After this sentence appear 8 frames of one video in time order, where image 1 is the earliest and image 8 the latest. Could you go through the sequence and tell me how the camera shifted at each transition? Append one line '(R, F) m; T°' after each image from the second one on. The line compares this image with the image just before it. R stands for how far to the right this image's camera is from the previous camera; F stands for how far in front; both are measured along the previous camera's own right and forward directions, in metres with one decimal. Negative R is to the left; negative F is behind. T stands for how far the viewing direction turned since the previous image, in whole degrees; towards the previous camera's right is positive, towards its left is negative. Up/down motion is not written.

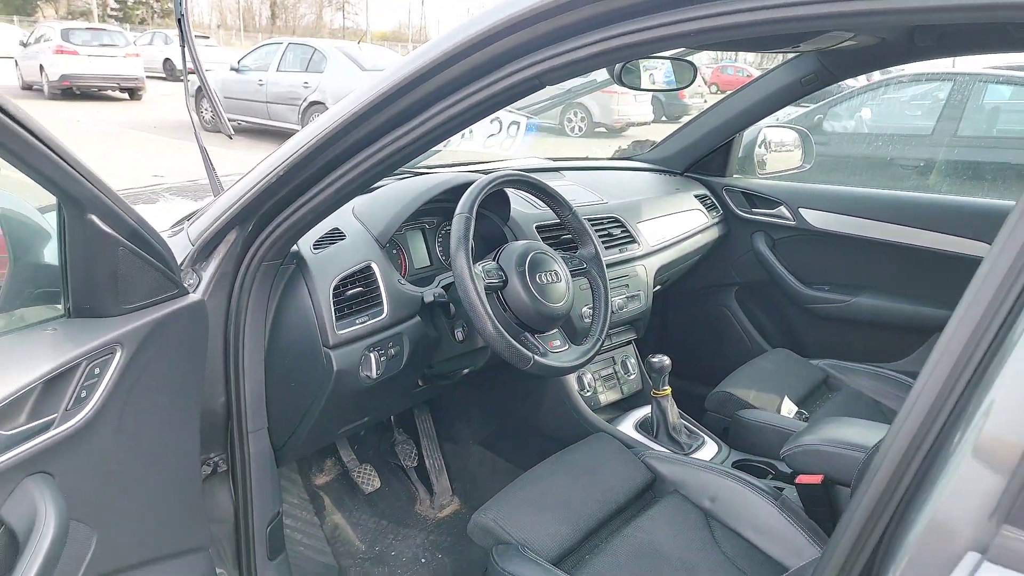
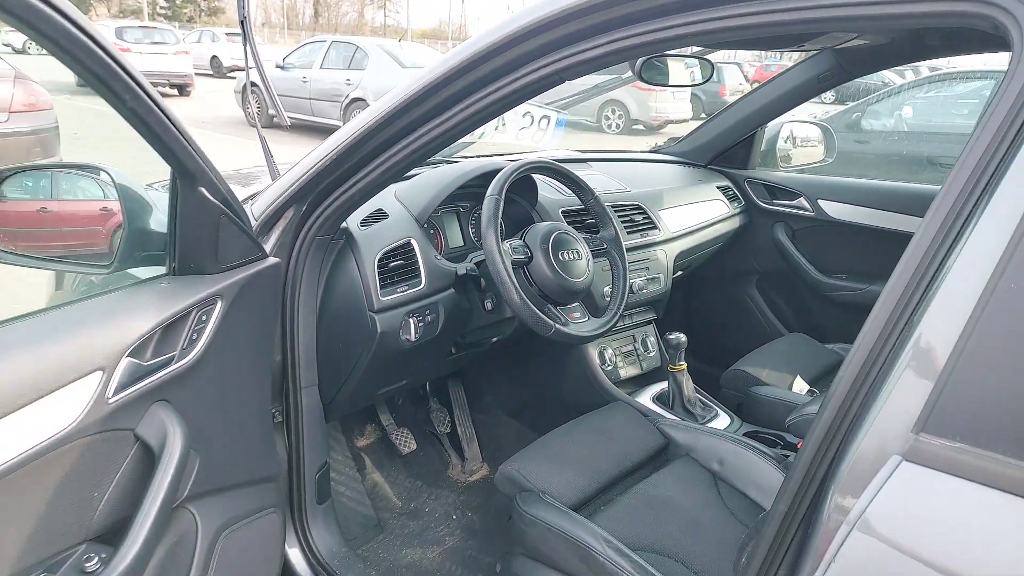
(0.0, -0.1) m; -3°
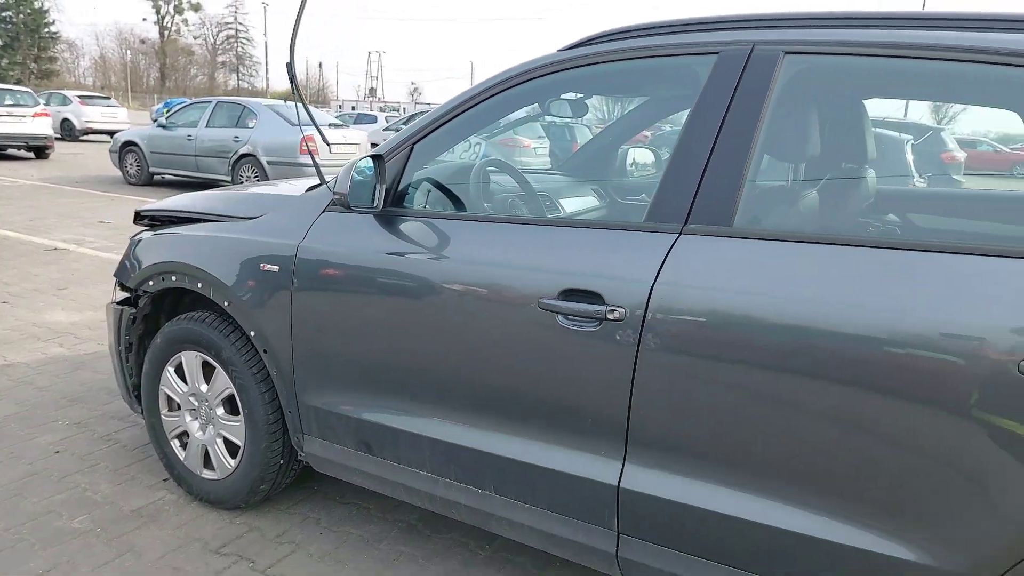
(-0.4, -1.0) m; +10°
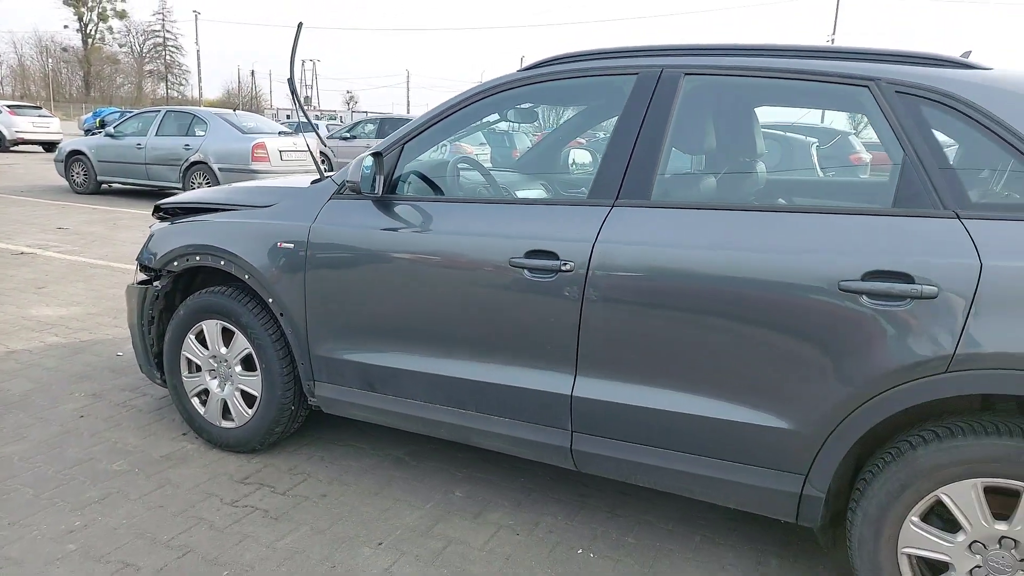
(-0.1, -0.6) m; +5°
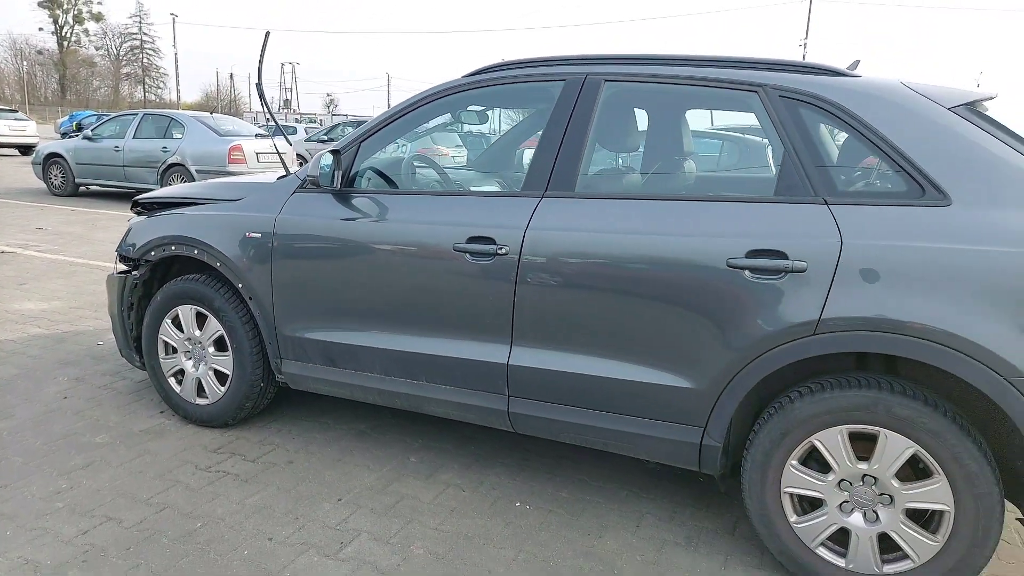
(+0.2, -0.3) m; +1°
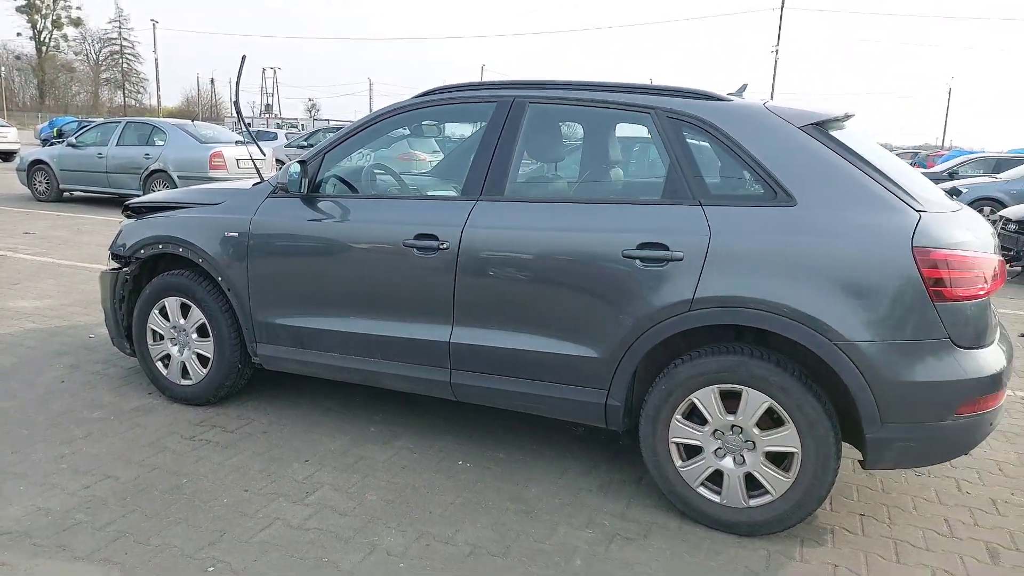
(+0.2, -0.5) m; +1°
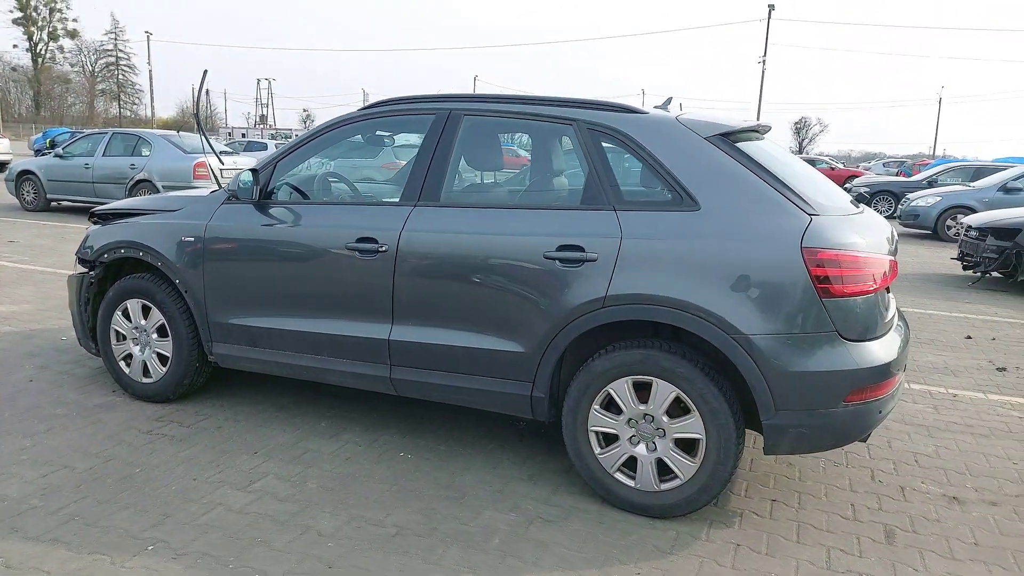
(+0.3, -0.2) m; 0°
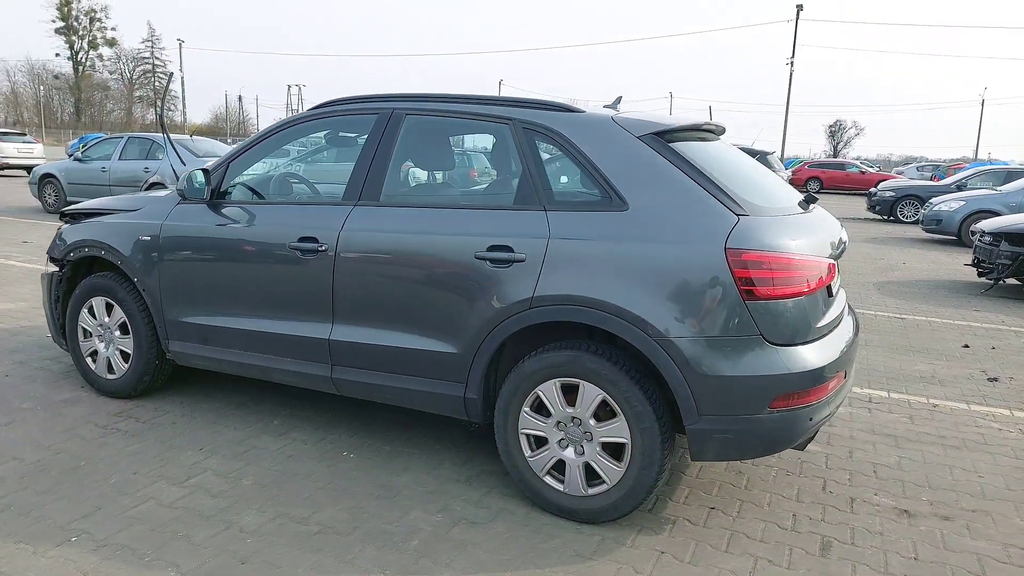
(+0.5, 0.0) m; -3°
